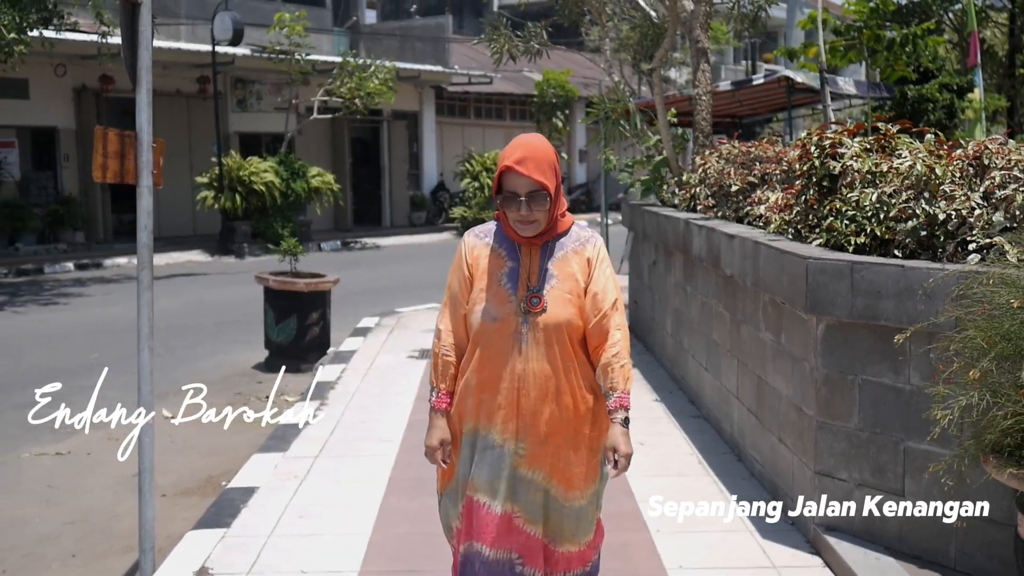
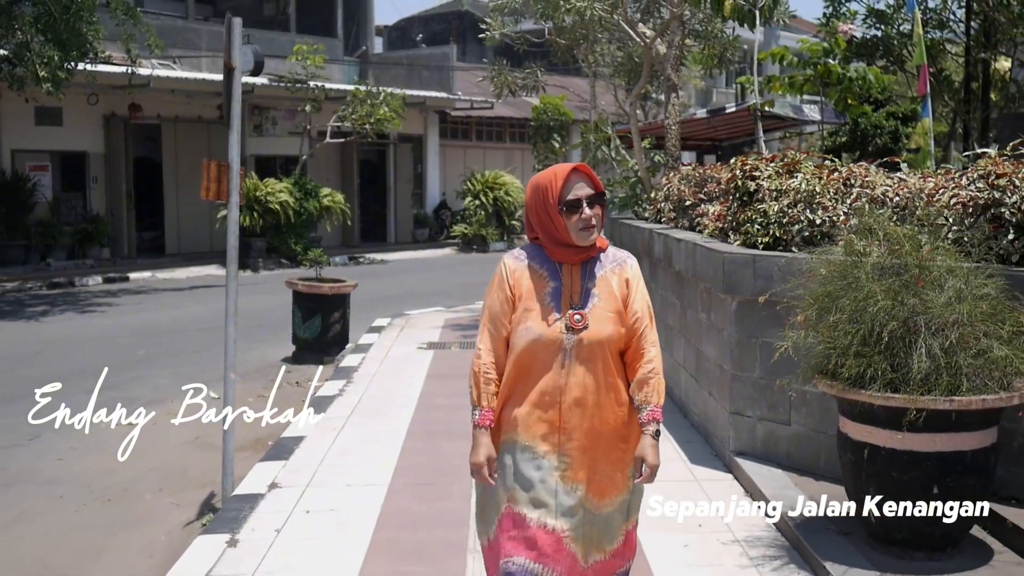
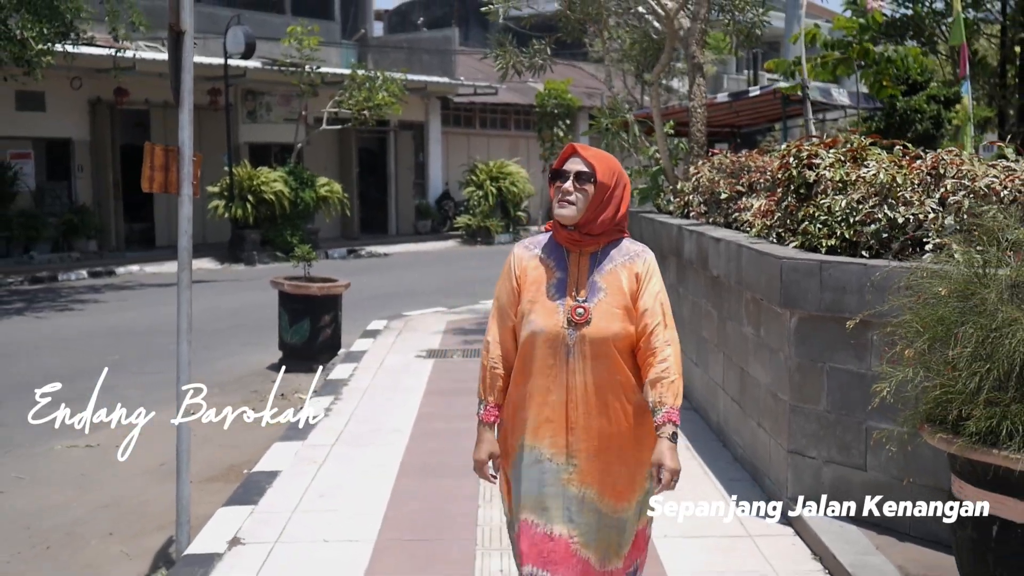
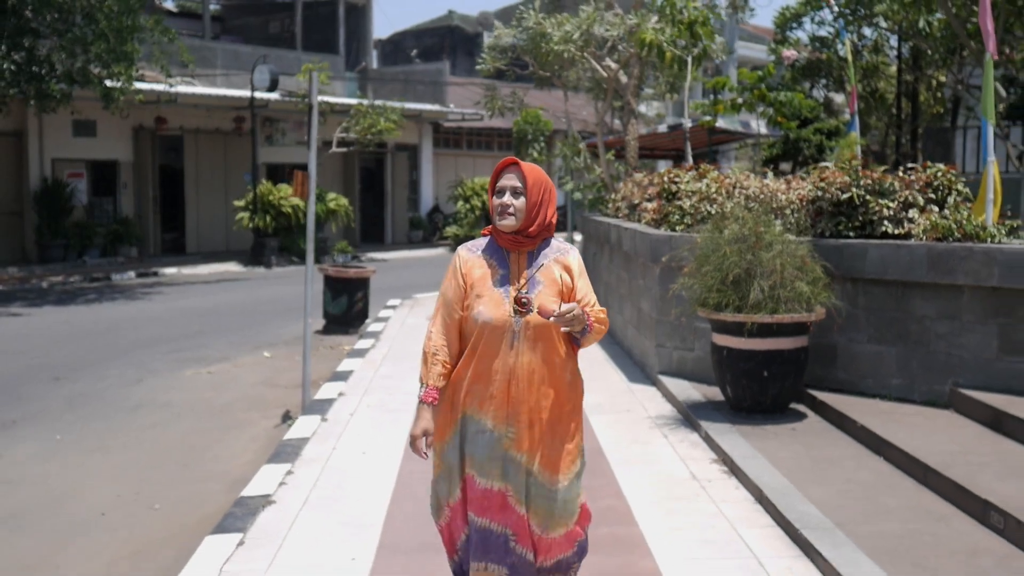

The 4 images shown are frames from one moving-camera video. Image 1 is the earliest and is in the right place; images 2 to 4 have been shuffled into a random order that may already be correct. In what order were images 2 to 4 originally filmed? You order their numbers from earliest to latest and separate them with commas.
3, 2, 4
